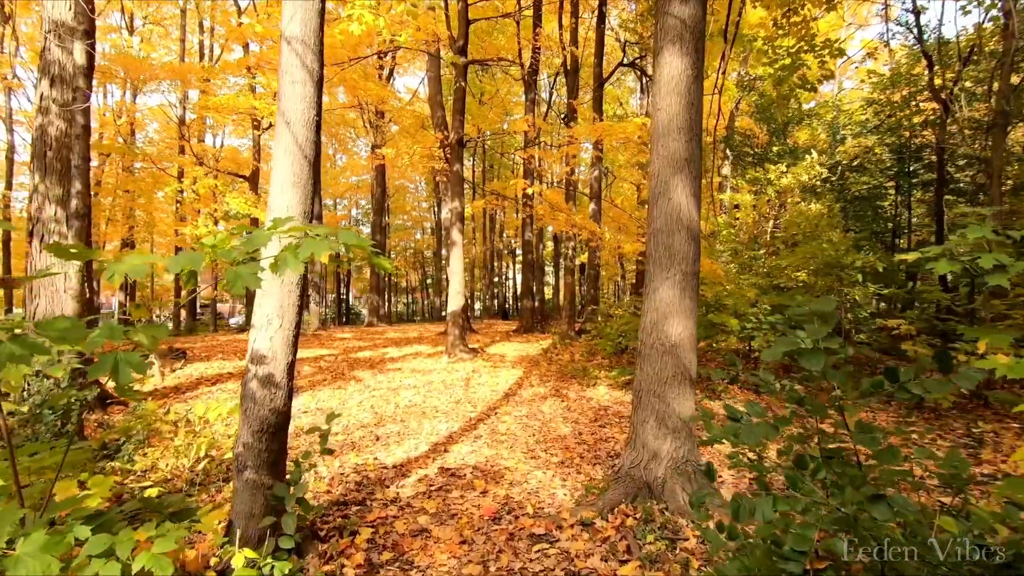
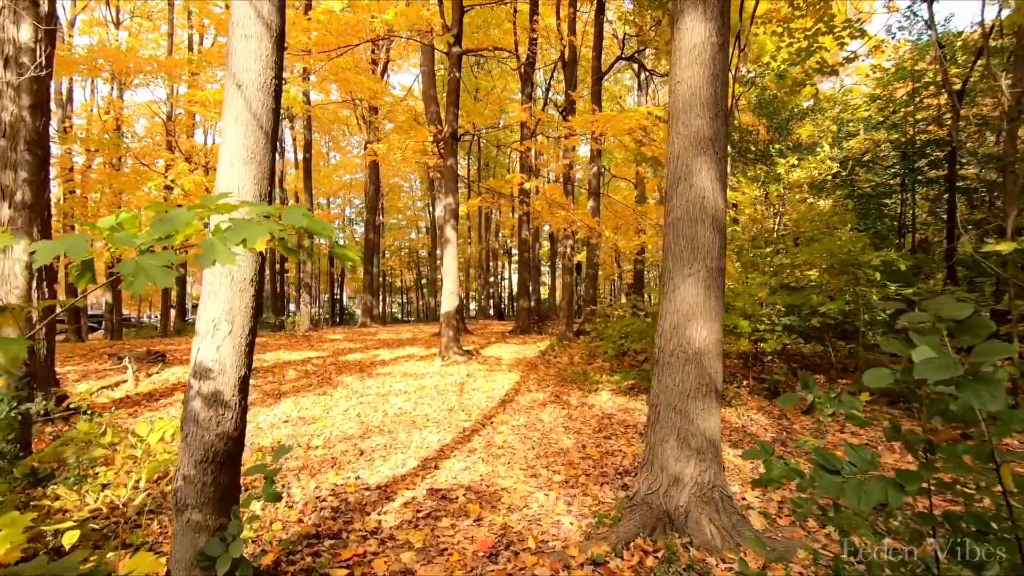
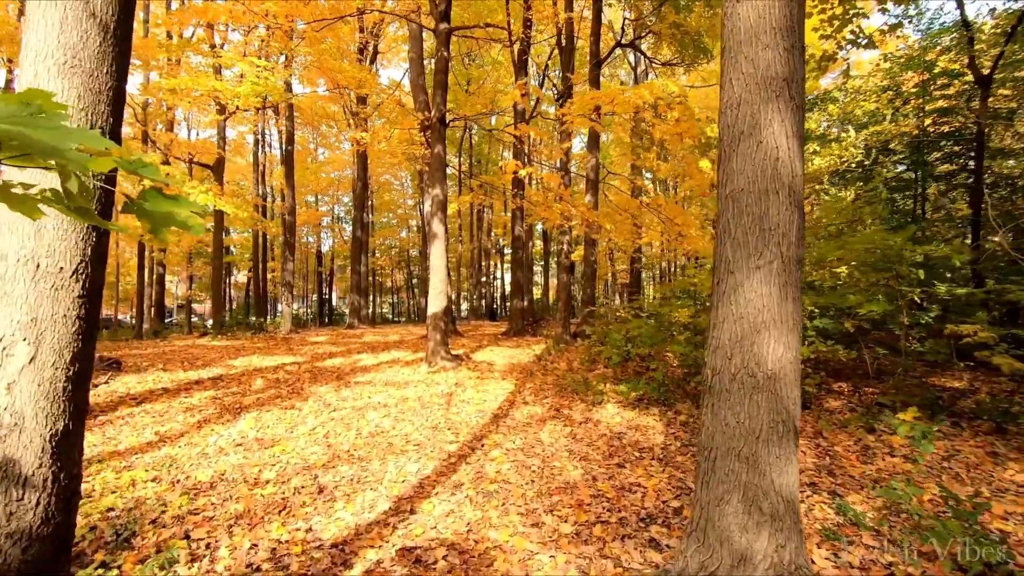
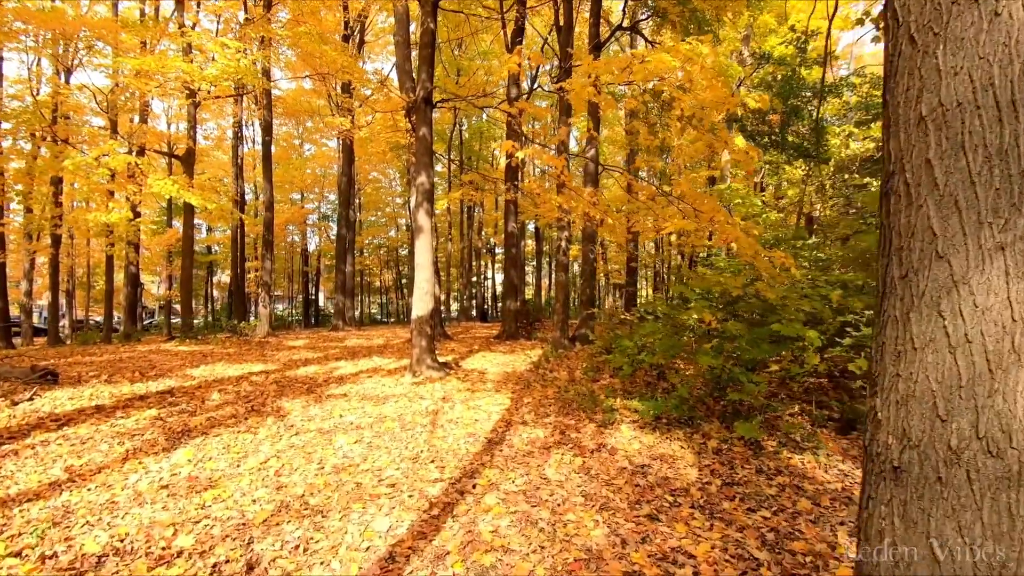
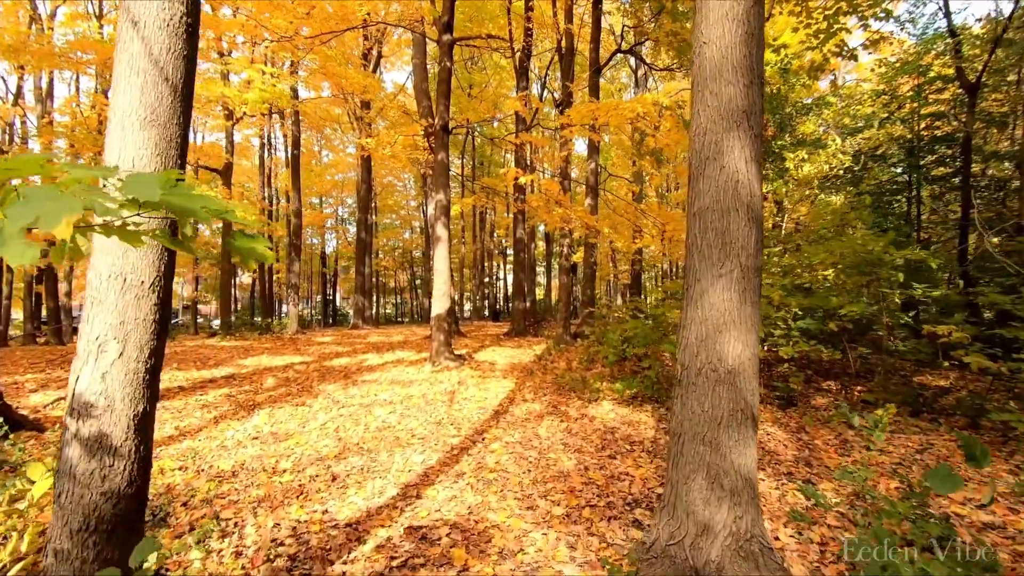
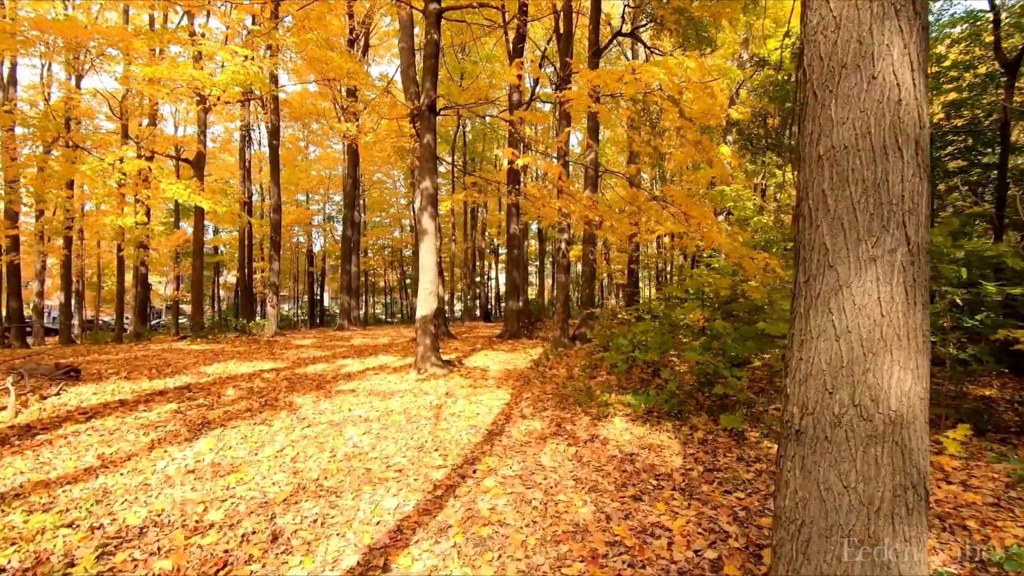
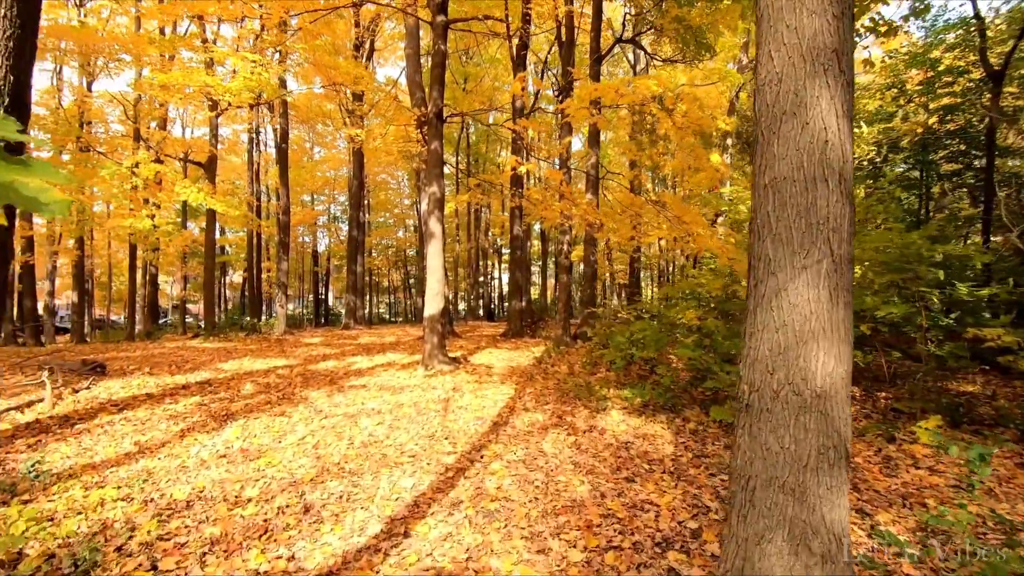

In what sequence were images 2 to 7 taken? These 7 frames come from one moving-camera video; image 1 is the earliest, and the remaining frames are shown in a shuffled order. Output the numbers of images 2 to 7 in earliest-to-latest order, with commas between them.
2, 5, 3, 7, 6, 4
